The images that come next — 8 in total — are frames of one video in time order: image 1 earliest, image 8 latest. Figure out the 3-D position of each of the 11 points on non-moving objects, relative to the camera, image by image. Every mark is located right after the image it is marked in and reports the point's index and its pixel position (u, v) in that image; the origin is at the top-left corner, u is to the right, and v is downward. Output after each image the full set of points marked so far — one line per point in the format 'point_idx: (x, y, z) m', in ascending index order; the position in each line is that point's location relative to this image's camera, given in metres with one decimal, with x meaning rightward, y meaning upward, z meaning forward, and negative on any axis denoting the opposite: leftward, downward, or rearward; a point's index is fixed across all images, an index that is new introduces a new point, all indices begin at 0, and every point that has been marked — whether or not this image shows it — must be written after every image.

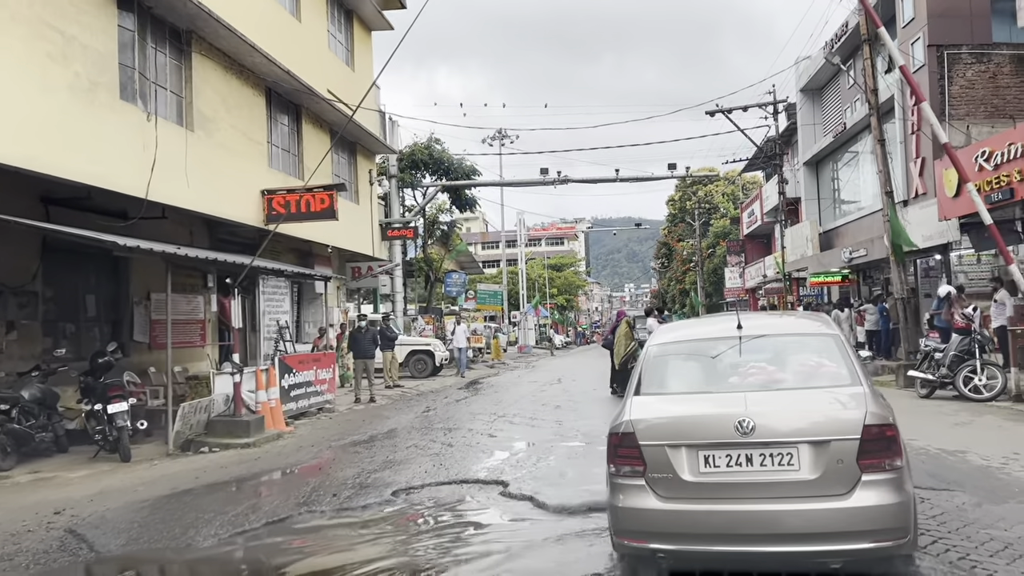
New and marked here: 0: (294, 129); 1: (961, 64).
0: (-4.5, +3.2, +17.2) m
1: (+10.1, +5.1, +18.9) m
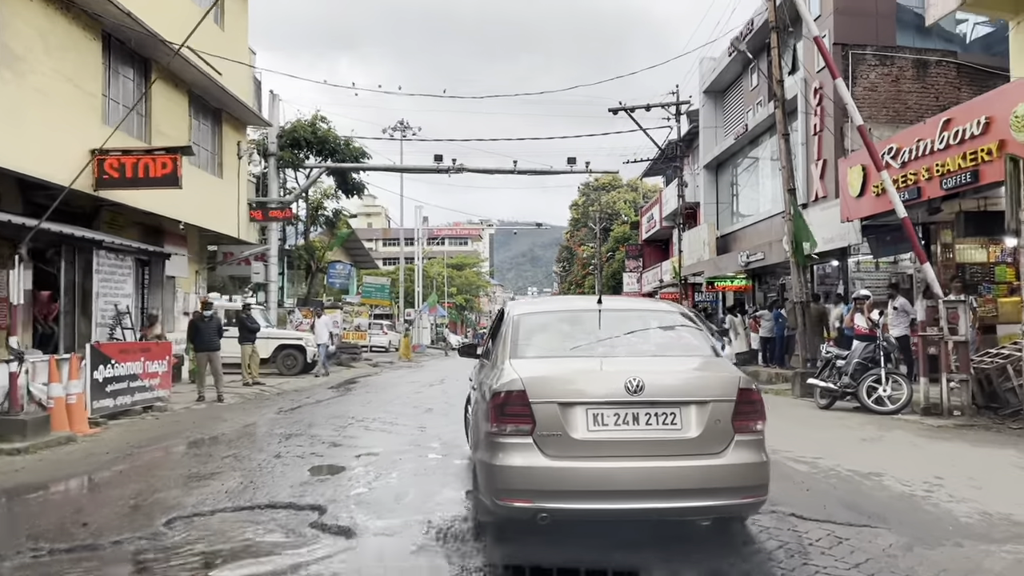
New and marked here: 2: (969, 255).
0: (-6.6, +3.6, +15.0) m
1: (+7.7, +4.9, +18.3) m
2: (+7.8, +0.6, +14.2) m
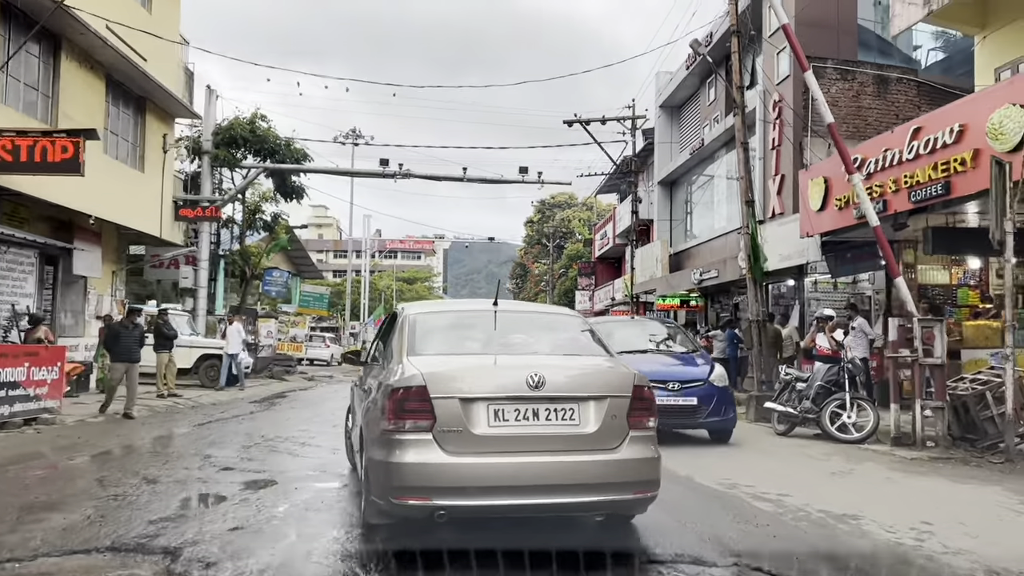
0: (-7.5, +3.6, +13.6) m
1: (+6.7, +4.4, +17.8) m
2: (+6.8, +0.2, +13.6) m
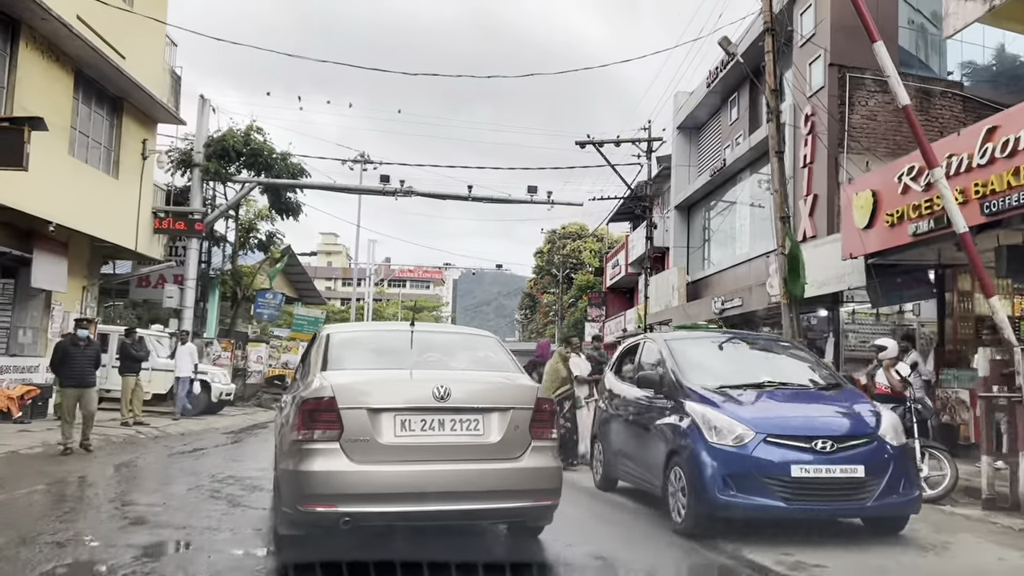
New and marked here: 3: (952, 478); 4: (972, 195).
0: (-7.4, +3.4, +12.3) m
1: (+6.8, +3.8, +16.3) m
2: (+6.8, -0.2, +11.9) m
3: (+3.9, -1.7, +7.5) m
4: (+5.2, +1.1, +9.4) m
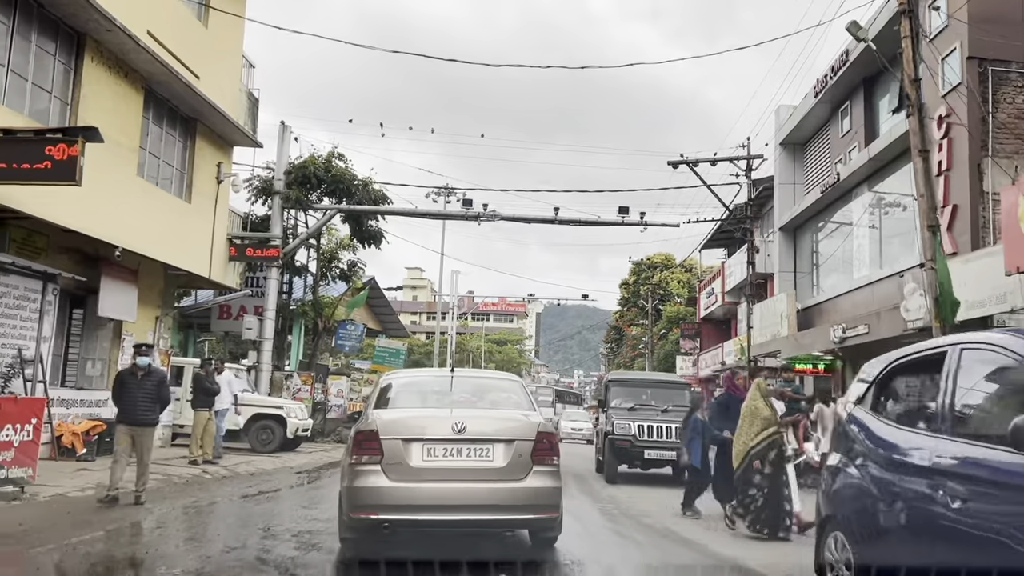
0: (-6.1, +3.0, +11.6) m
1: (+8.4, +3.4, +14.2) m
2: (+8.0, -0.5, +9.7) m
3: (+4.7, -1.8, +5.6) m
4: (+6.1, +0.9, +7.4) m
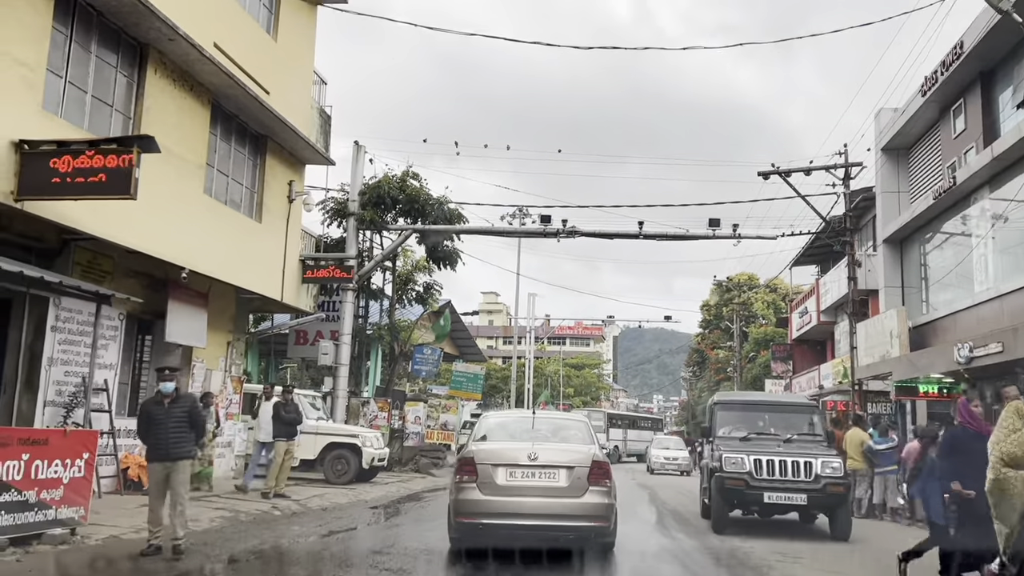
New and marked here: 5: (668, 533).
0: (-5.0, +2.7, +11.1) m
1: (+9.7, +3.3, +12.4) m
2: (+9.0, -0.5, +7.8) m
3: (+5.3, -1.7, +3.9) m
4: (+6.8, +0.9, +5.8) m
5: (+2.2, -3.4, +11.6) m
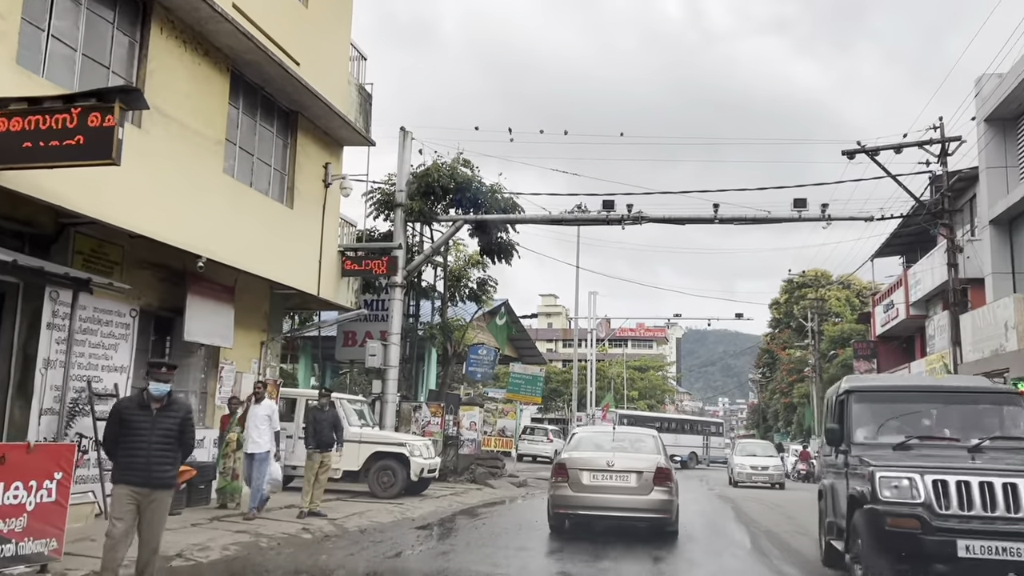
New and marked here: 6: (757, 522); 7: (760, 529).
0: (-4.4, +2.8, +9.7) m
1: (+10.4, +3.7, +9.9) m
2: (+9.4, -0.1, +5.4) m
3: (+5.6, -1.4, +1.8) m
4: (+7.1, +1.3, +3.5) m
5: (+3.0, -3.2, +9.7) m
6: (+4.0, -3.8, +13.5) m
7: (+3.7, -3.6, +12.6) m
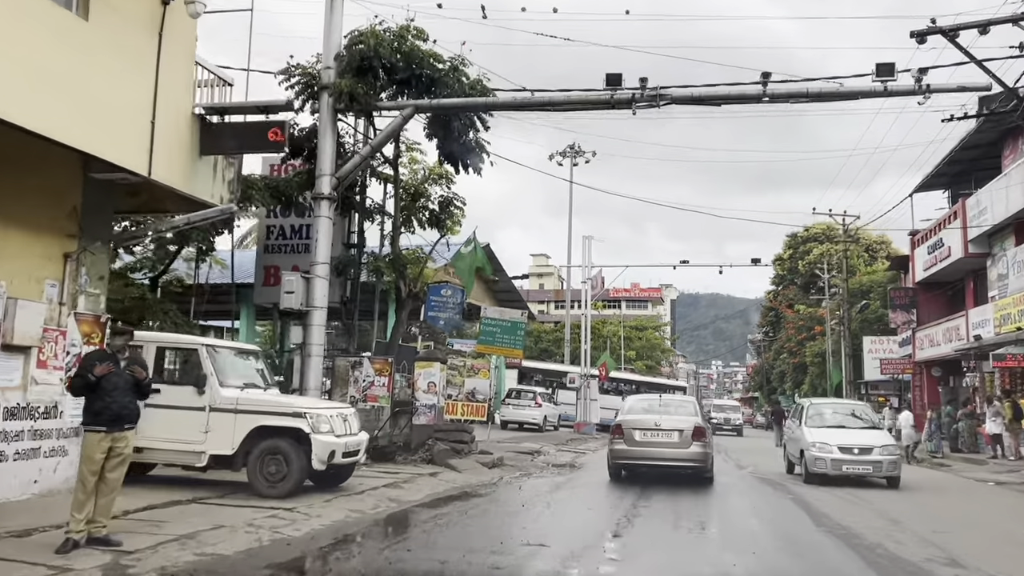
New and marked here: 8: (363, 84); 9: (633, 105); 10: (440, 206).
0: (-4.8, +3.9, +4.3) m
1: (+10.0, +4.8, +4.6) m
2: (+9.0, +0.9, +0.2) m
3: (+5.2, -0.6, -3.3) m
4: (+6.7, +2.2, -1.7) m
5: (+2.5, -2.0, +4.6) m
6: (+3.5, -2.5, +8.4) m
7: (+3.3, -2.4, +7.6) m
8: (-2.7, +3.6, +14.9) m
9: (+2.0, +2.9, +13.4) m
10: (-1.5, +1.7, +17.6) m
